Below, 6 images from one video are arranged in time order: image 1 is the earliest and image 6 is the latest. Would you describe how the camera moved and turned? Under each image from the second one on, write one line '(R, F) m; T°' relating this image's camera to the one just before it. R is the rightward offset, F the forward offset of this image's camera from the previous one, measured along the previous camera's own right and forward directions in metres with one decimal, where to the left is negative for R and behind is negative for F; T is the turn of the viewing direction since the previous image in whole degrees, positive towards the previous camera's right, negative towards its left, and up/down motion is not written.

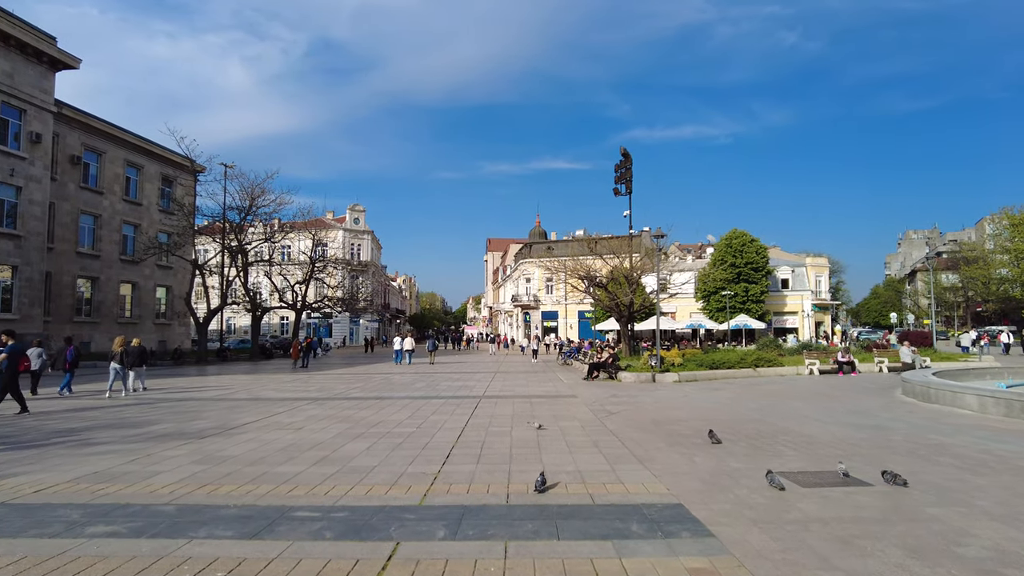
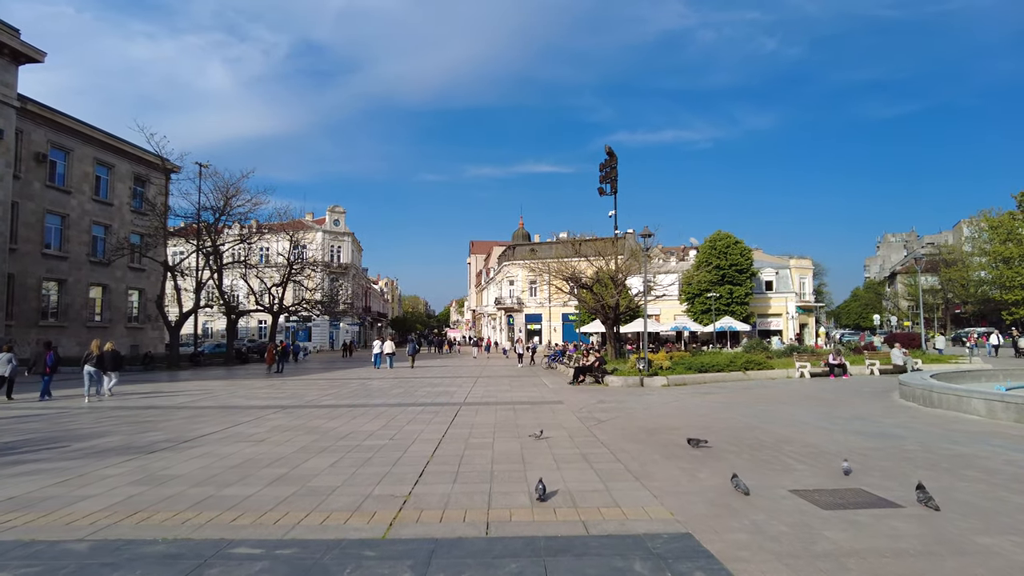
(0.0, +0.8) m; +1°
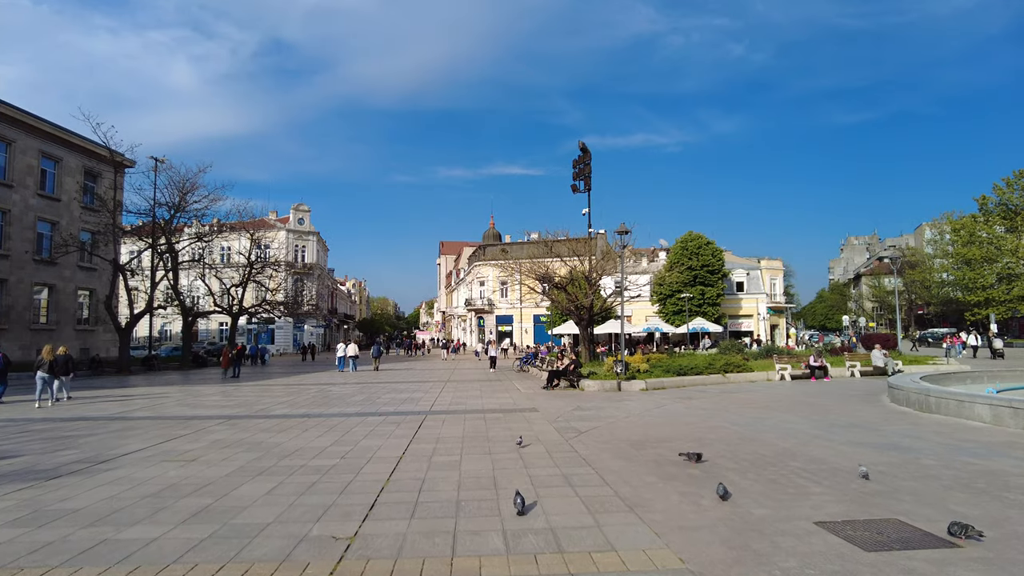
(0.0, +1.1) m; +3°
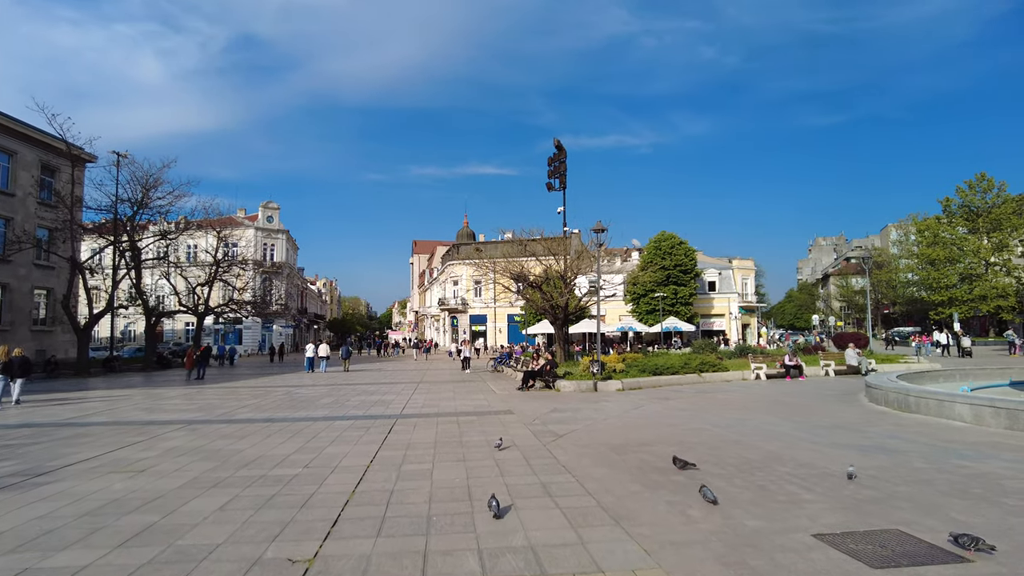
(0.0, +0.4) m; +2°
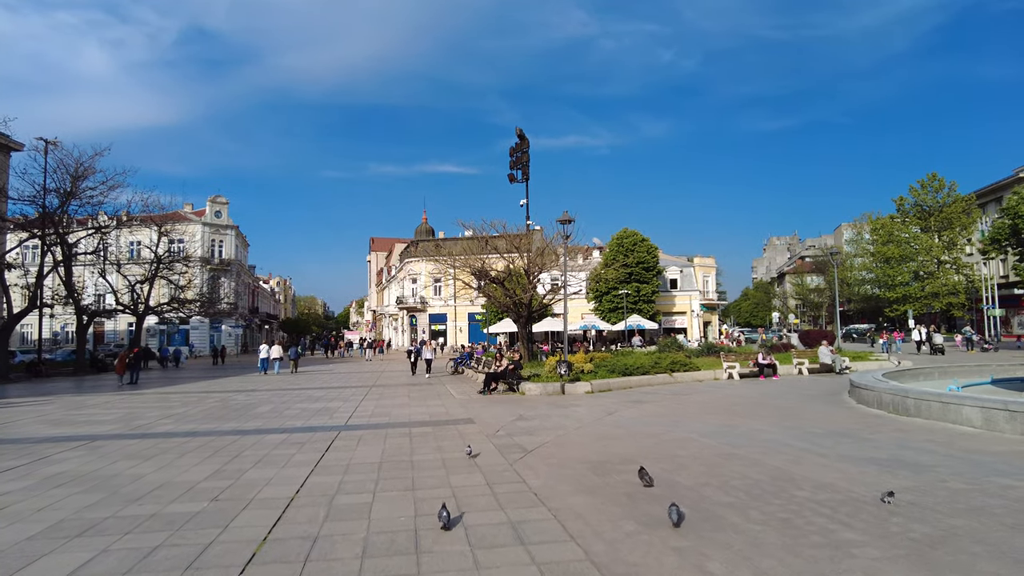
(0.0, +1.4) m; +3°
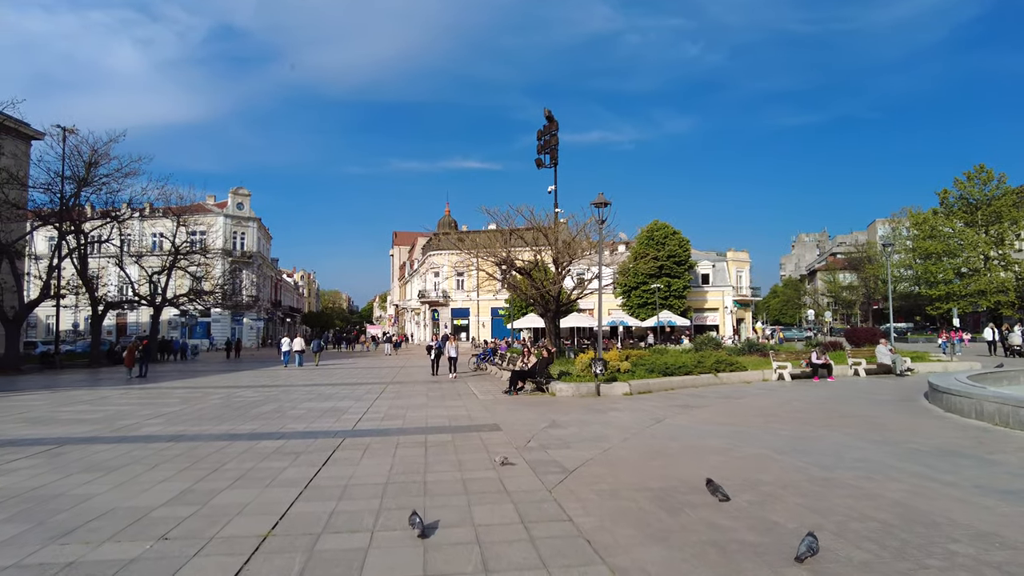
(-0.2, +1.6) m; -2°
